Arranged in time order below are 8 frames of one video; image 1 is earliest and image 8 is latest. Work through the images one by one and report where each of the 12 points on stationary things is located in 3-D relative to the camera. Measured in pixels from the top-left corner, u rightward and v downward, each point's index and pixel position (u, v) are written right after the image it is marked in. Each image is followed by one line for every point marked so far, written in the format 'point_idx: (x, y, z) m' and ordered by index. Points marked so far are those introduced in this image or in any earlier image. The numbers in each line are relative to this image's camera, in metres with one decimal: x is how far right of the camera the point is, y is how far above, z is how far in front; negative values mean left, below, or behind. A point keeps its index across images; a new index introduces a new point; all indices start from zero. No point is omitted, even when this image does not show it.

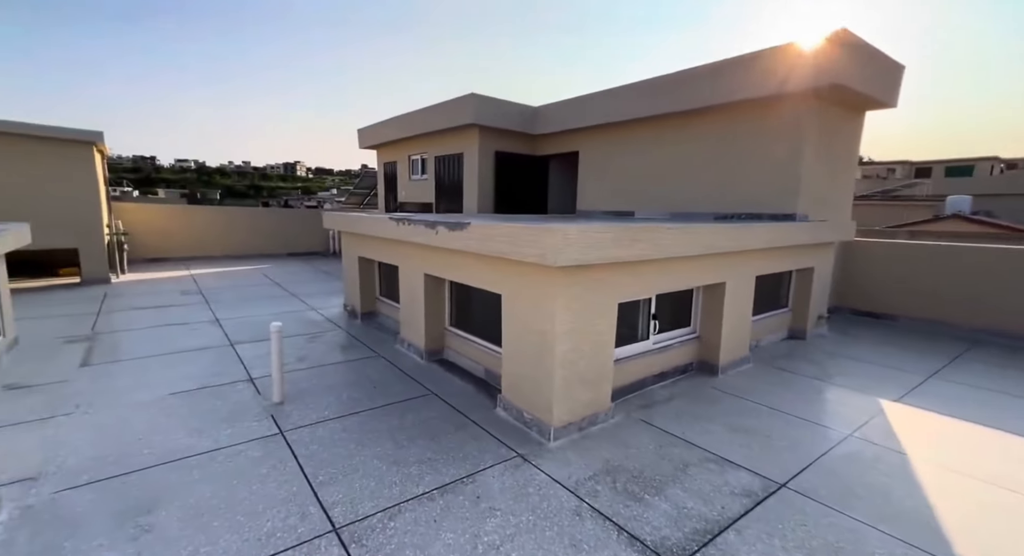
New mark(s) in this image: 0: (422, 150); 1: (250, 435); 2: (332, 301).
0: (-2.1, +3.0, +11.2) m
1: (-1.7, -1.0, +3.1) m
2: (-3.0, -0.4, +7.7) m
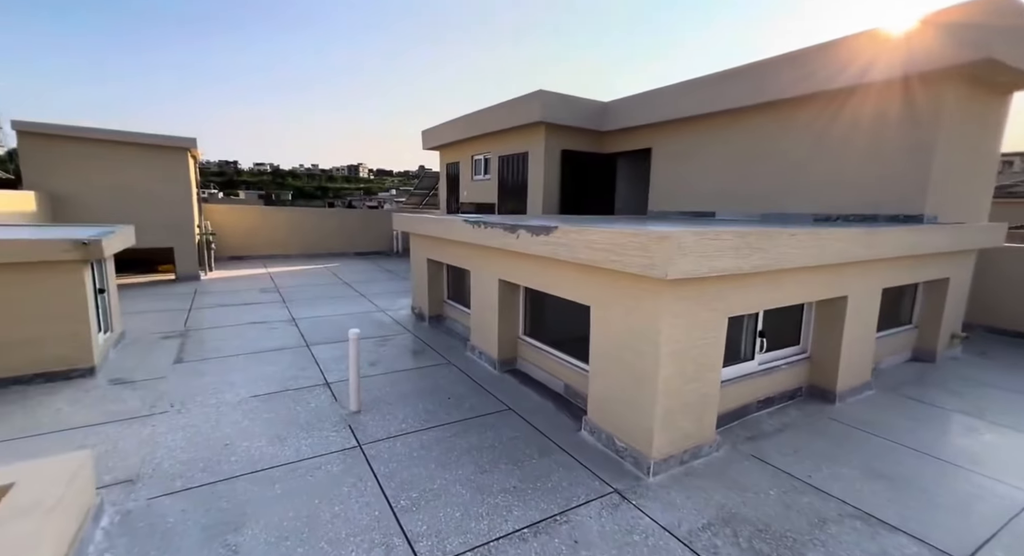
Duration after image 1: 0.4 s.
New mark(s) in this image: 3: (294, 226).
0: (-0.5, +3.0, +11.1) m
1: (-1.2, -1.1, +3.0) m
2: (-1.9, -0.4, +7.7) m
3: (-5.5, +1.3, +11.9) m
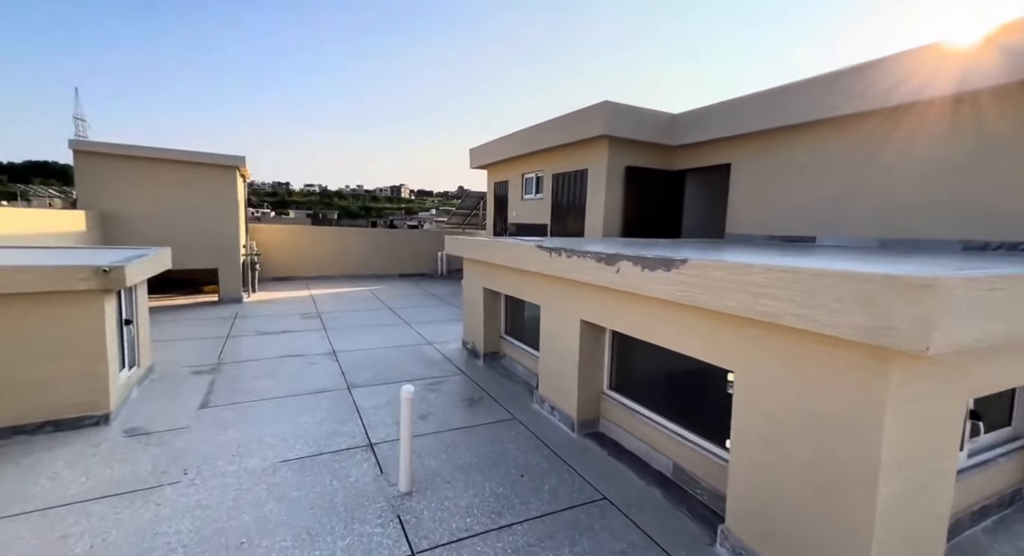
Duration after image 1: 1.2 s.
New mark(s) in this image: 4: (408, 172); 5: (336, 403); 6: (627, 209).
0: (+0.7, +2.4, +10.4) m
1: (-0.7, -1.3, +2.3) m
2: (-1.0, -0.8, +7.0) m
3: (-4.2, +0.8, +11.6) m
4: (-4.4, +4.5, +20.0) m
5: (-1.5, -1.1, +4.0) m
6: (+2.2, +1.2, +8.8) m
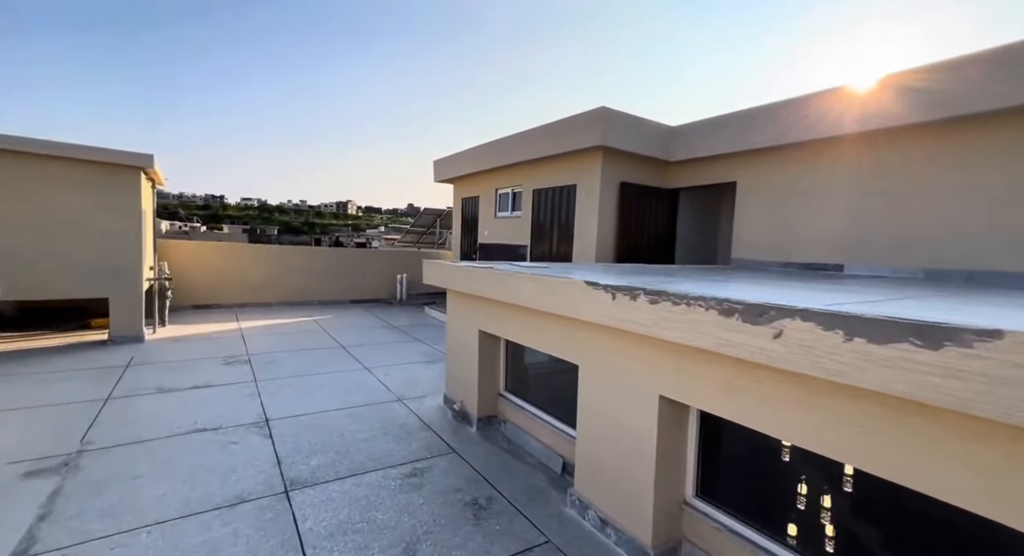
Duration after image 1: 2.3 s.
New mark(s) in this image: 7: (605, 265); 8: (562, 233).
0: (+0.2, +1.8, +9.3) m
1: (-0.3, -1.5, +0.9) m
2: (-1.1, -1.2, +5.6) m
3: (-4.8, +0.2, +9.8) m
4: (-5.9, +3.6, +18.3) m
5: (-1.3, -1.3, +2.5) m
6: (+1.8, +0.7, +7.7) m
7: (+1.2, +0.2, +6.4) m
8: (+0.9, +0.8, +8.2) m
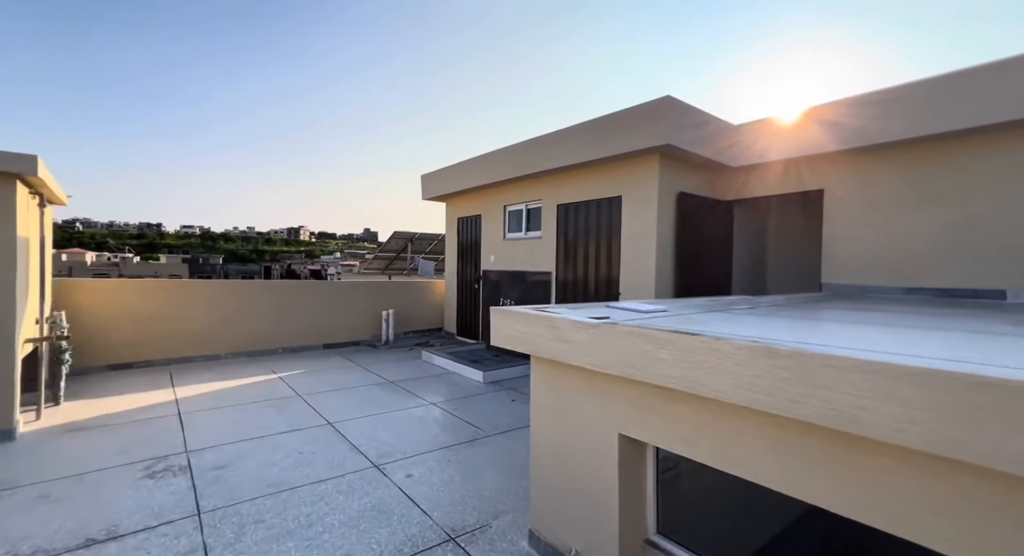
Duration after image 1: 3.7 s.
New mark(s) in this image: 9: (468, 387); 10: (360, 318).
0: (+0.4, +1.3, +7.6) m
1: (+0.8, -1.6, -0.9) m
2: (-0.4, -1.6, +3.7) m
3: (-4.5, -0.5, +7.6) m
4: (-6.5, +2.5, +16.1) m
5: (-0.4, -1.6, +0.6) m
6: (+2.2, +0.3, +6.2) m
7: (+1.8, -0.2, +4.7) m
8: (+1.3, +0.3, +6.6) m
9: (-0.6, -1.5, +6.5) m
10: (-2.9, -0.8, +9.0) m
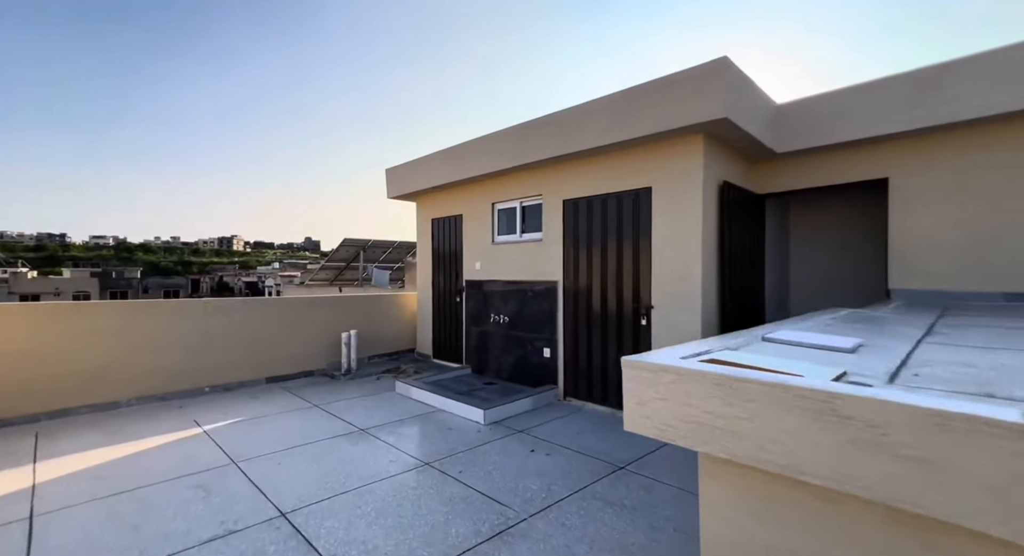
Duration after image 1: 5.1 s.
0: (+0.3, +1.2, +6.3) m
1: (+1.7, -1.6, -2.2) m
2: (0.0, -1.7, +2.3) m
3: (-4.6, -0.7, +5.8) m
4: (-7.5, +2.0, +14.0) m
5: (+0.4, -1.6, -0.8) m
6: (+2.3, +0.2, +5.1) m
7: (+2.0, -0.3, +3.6) m
8: (+1.3, +0.2, +5.4) m
9: (-0.5, -1.6, +5.0) m
10: (-3.1, -1.0, +7.3) m
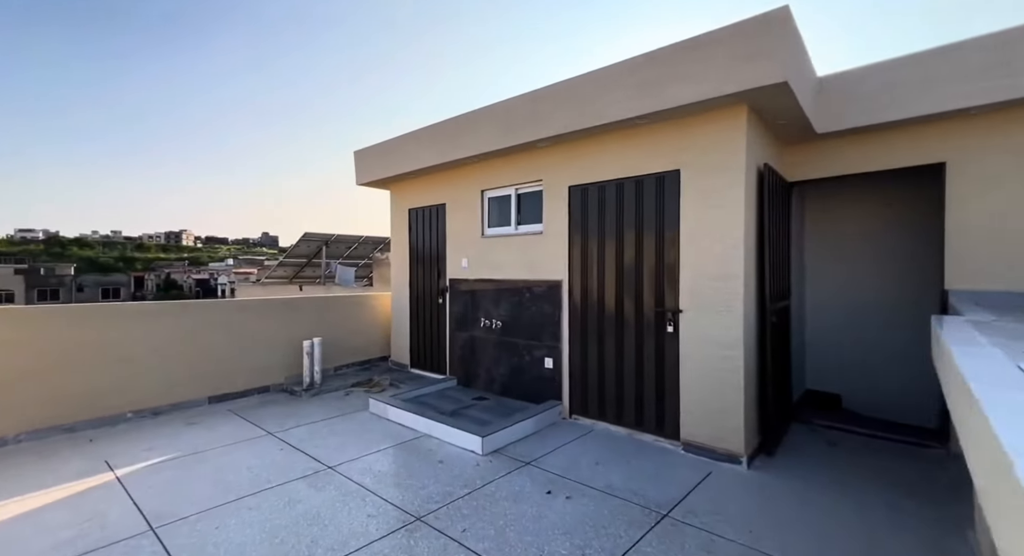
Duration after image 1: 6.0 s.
0: (+0.3, +1.2, +5.4) m
1: (+2.3, -1.7, -3.0) m
2: (+0.2, -1.7, +1.4) m
3: (-4.6, -0.7, +4.5) m
4: (-8.1, +2.1, +12.5) m
5: (+0.8, -1.6, -1.6) m
6: (+2.3, +0.2, +4.3) m
7: (+2.2, -0.3, +2.8) m
8: (+1.3, +0.2, +4.6) m
9: (-0.4, -1.6, +4.1) m
10: (-3.2, -1.0, +6.2) m
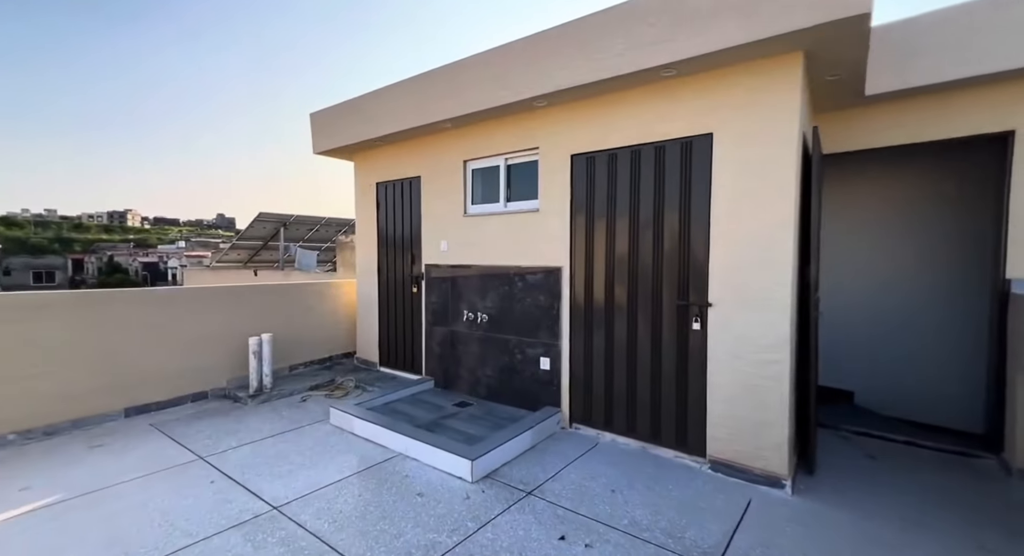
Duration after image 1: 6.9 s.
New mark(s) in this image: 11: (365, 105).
0: (+0.2, +1.3, +4.6) m
1: (+2.7, -1.8, -3.6) m
2: (+0.4, -1.7, +0.6) m
3: (-4.6, -0.6, +3.4) m
4: (-8.6, +2.5, +11.1) m
5: (+1.2, -1.7, -2.4) m
6: (+2.3, +0.3, +3.6) m
7: (+2.3, -0.2, +2.1) m
8: (+1.3, +0.3, +3.8) m
9: (-0.5, -1.5, +3.2) m
10: (-3.3, -0.8, +5.1) m
11: (-1.7, +2.0, +5.5) m
